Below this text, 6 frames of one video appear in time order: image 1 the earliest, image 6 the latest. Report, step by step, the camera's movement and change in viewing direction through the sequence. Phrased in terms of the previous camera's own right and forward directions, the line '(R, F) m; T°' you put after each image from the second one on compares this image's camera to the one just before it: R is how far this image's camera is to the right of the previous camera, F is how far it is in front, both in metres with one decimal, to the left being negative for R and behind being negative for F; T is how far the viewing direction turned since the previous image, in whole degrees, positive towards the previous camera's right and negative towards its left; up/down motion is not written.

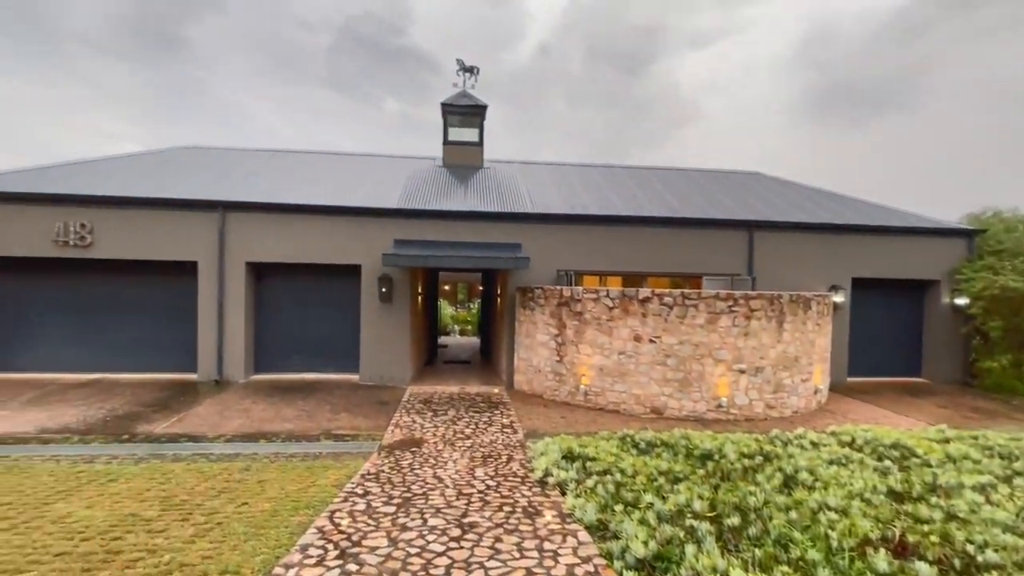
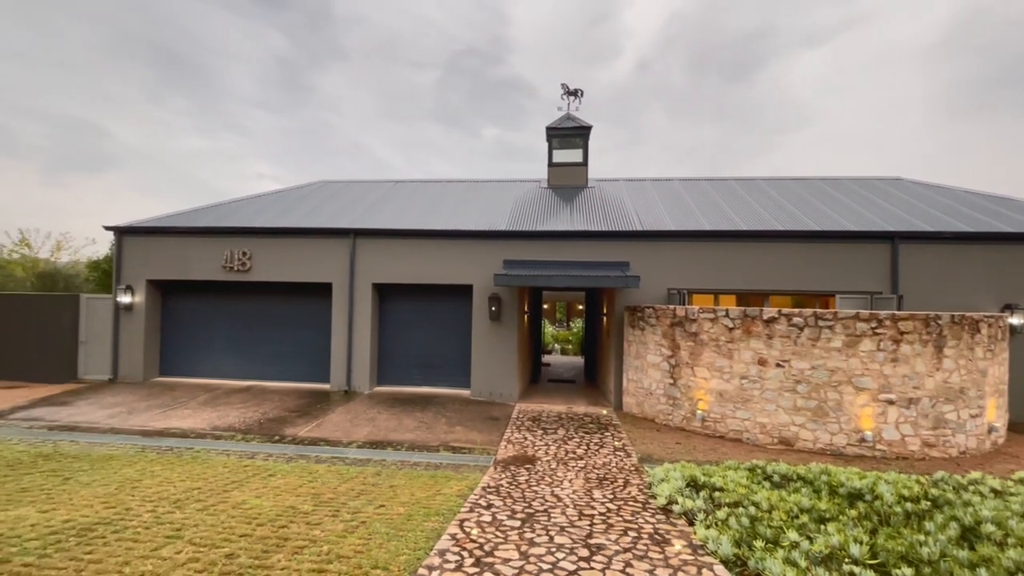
(-0.2, -0.1) m; -12°
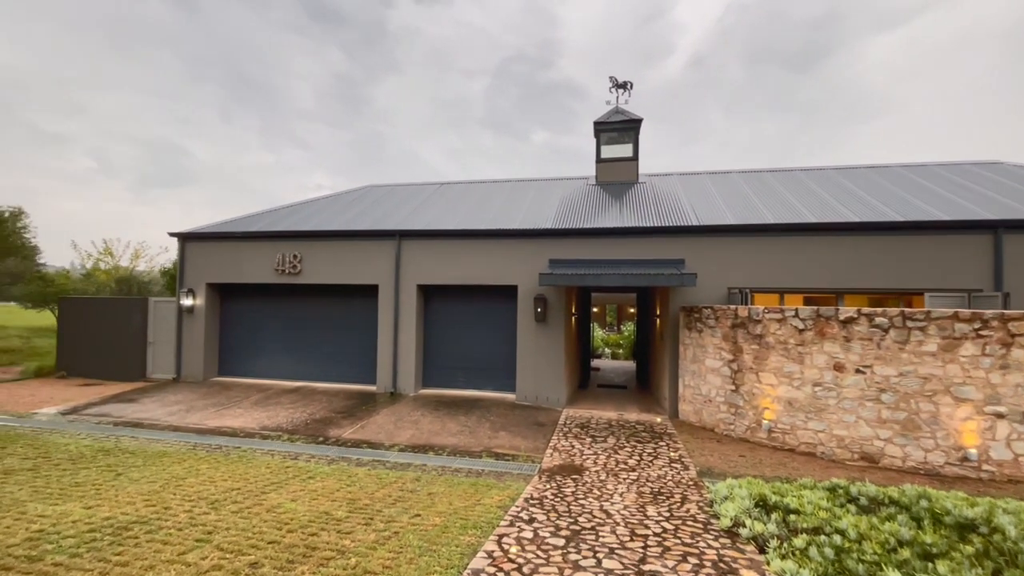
(+0.1, +0.3) m; -6°
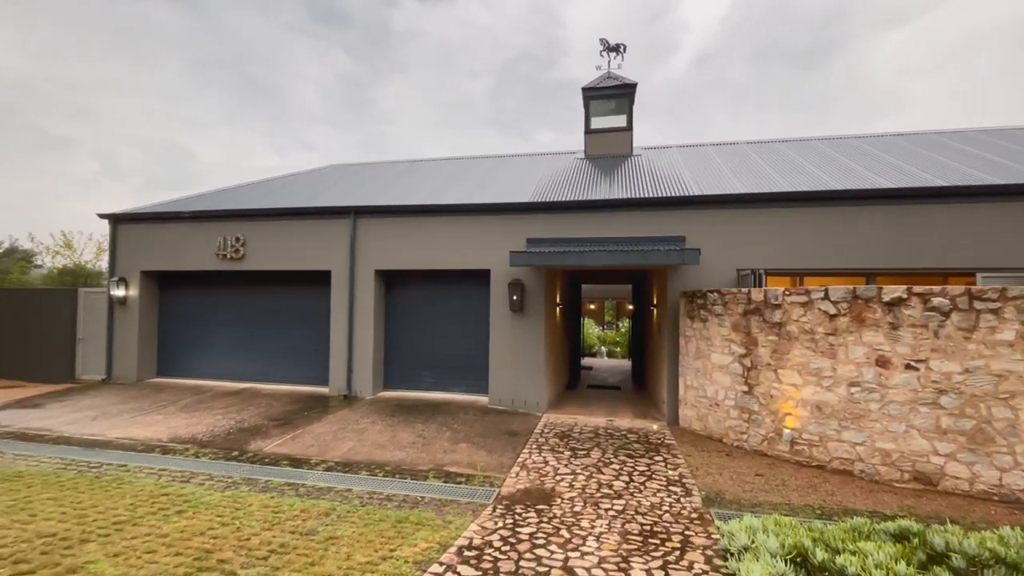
(+0.5, +1.3) m; 0°
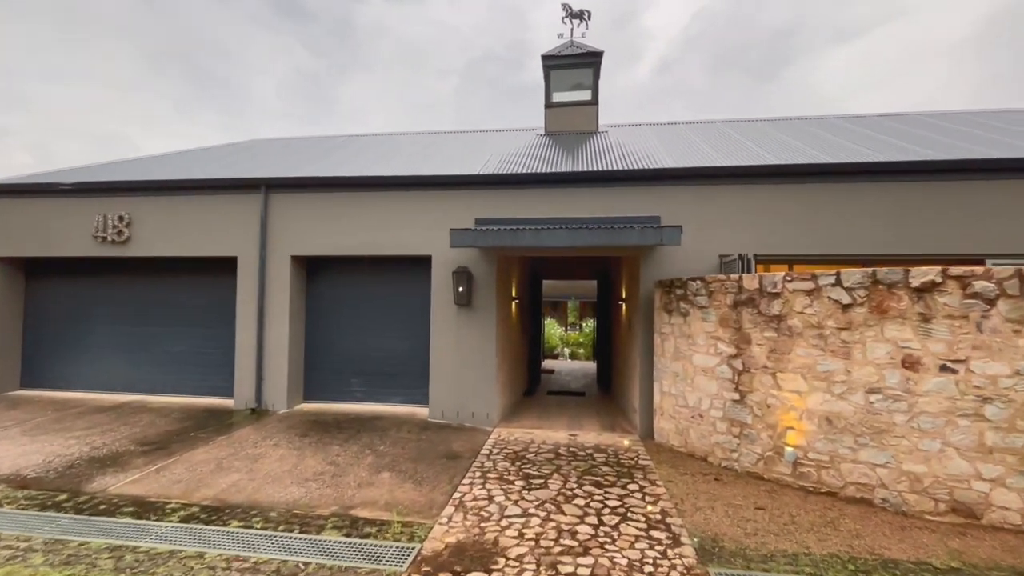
(+0.3, +1.2) m; +4°
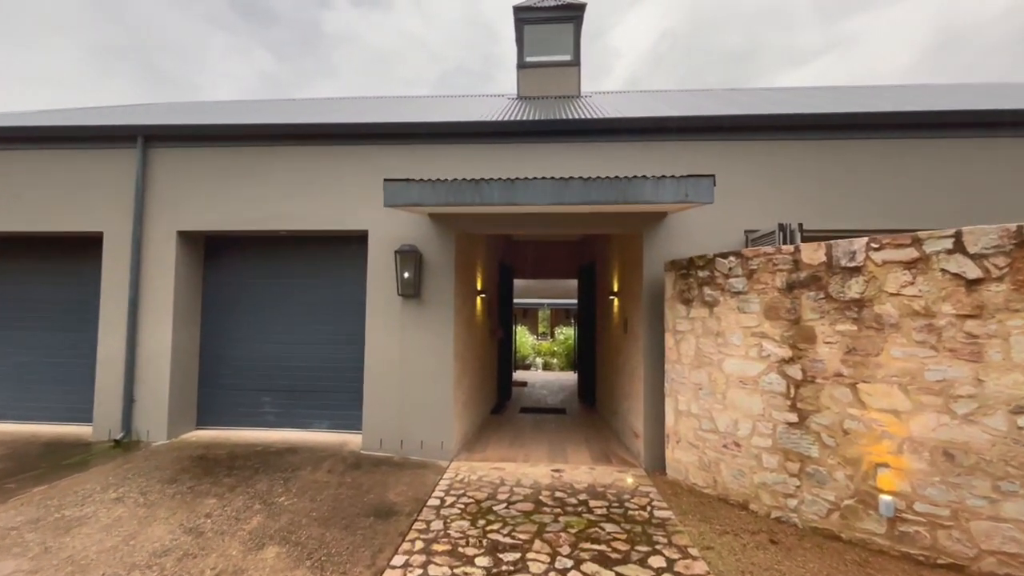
(+0.1, +1.5) m; +4°
